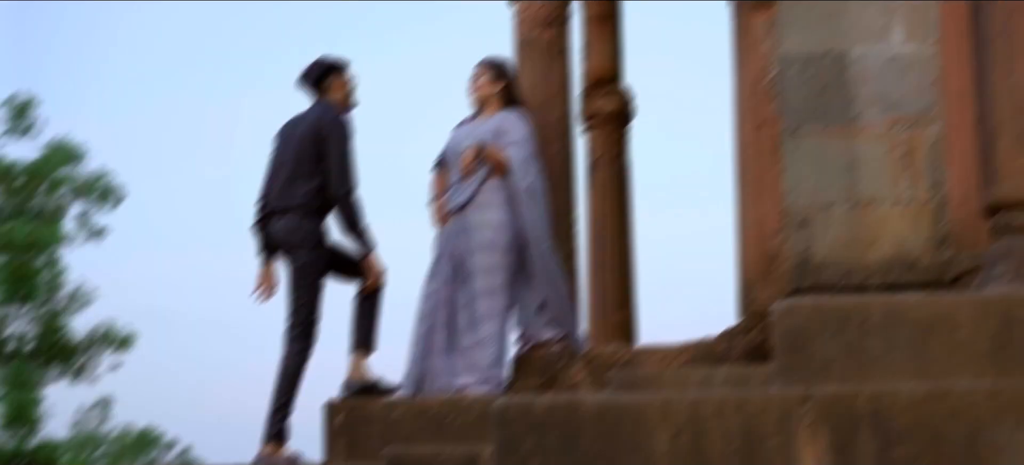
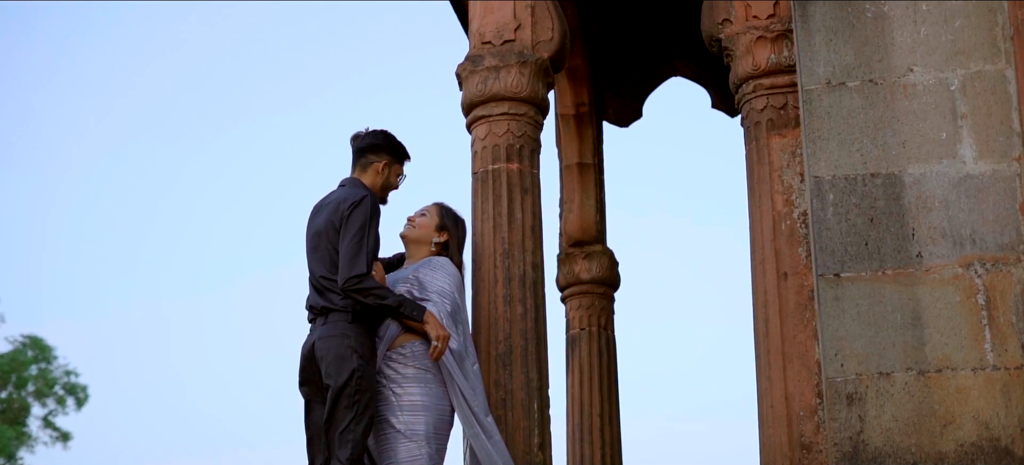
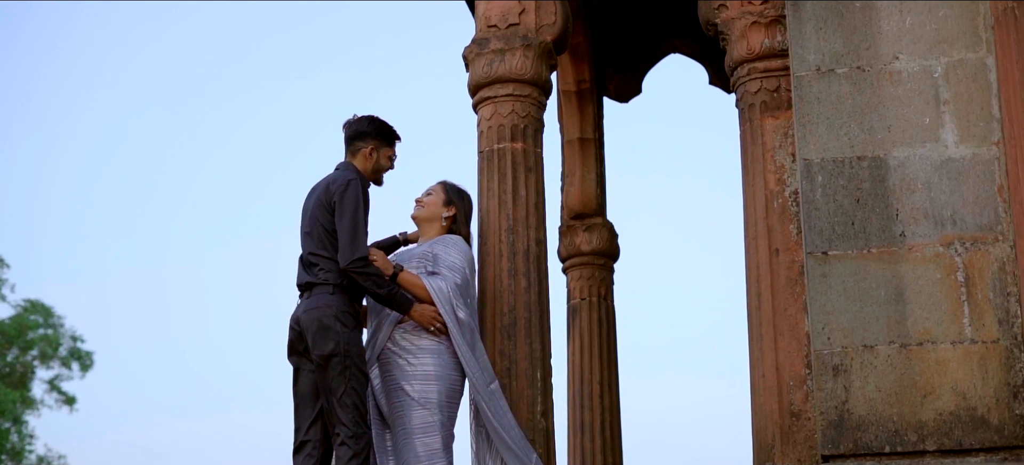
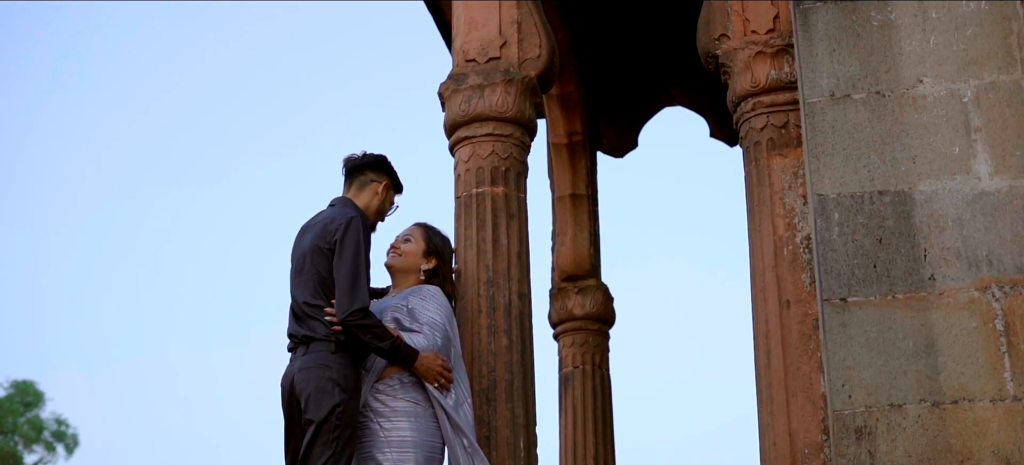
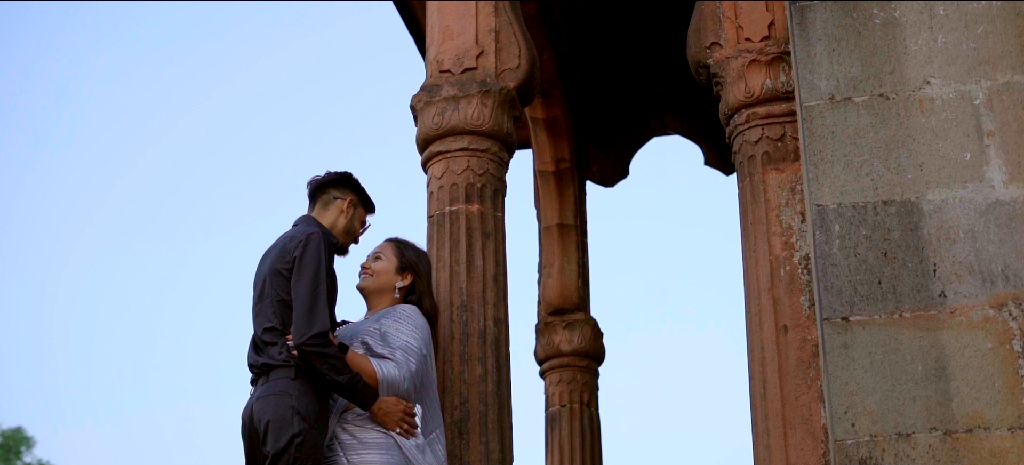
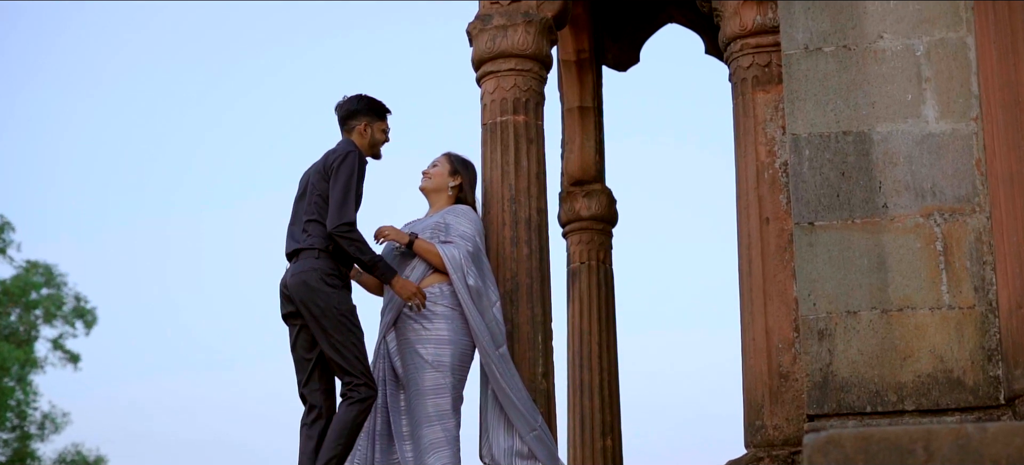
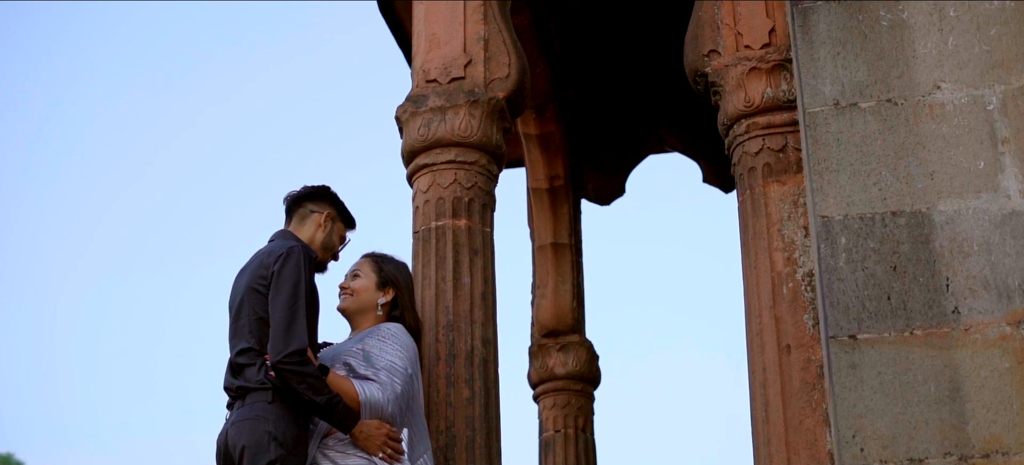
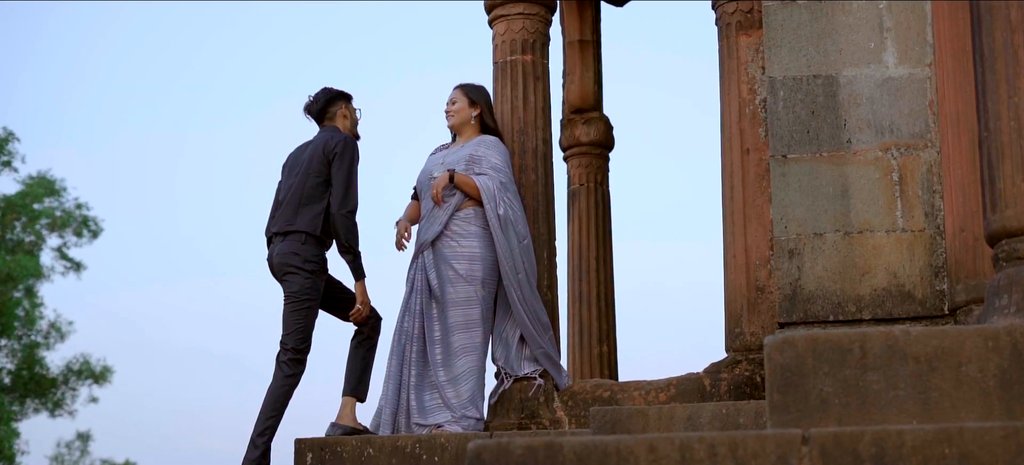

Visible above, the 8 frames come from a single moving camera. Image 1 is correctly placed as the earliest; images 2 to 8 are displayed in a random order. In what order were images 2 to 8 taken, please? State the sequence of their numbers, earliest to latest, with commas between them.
8, 6, 3, 2, 4, 5, 7
